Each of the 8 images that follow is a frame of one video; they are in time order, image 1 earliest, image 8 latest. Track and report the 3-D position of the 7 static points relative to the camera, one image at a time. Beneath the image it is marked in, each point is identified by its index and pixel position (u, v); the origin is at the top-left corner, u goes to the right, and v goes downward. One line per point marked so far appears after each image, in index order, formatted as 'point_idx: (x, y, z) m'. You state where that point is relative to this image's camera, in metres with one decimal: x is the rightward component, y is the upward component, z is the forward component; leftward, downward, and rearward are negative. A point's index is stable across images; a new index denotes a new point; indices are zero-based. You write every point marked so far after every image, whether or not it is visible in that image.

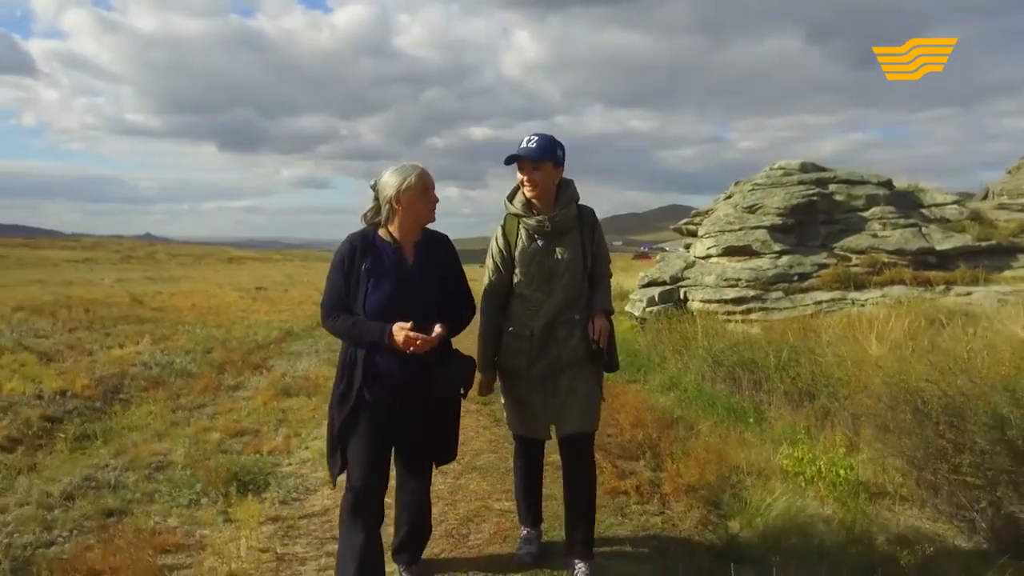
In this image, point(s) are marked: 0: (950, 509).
0: (+3.0, -1.5, +5.0) m
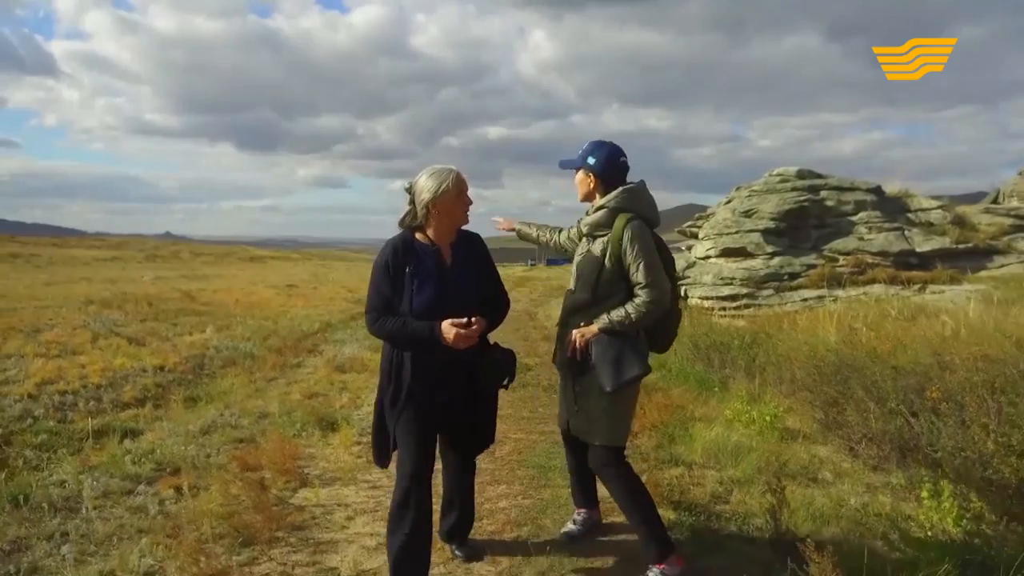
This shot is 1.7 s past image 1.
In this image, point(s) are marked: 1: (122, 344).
0: (+3.1, -1.4, +7.0) m
1: (-6.9, -1.0, +13.3) m
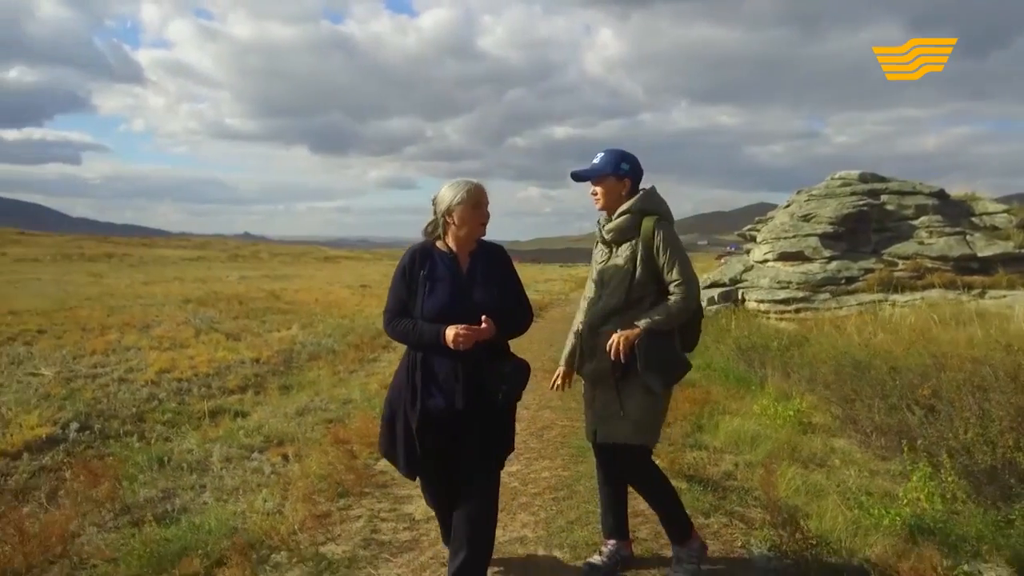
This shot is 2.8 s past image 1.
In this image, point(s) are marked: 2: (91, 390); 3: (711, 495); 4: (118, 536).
0: (+3.6, -1.5, +7.9) m
1: (-5.8, -1.0, +15.0) m
2: (-5.7, -1.4, +10.3) m
3: (+1.6, -1.6, +5.9) m
4: (-2.7, -1.7, +5.2) m
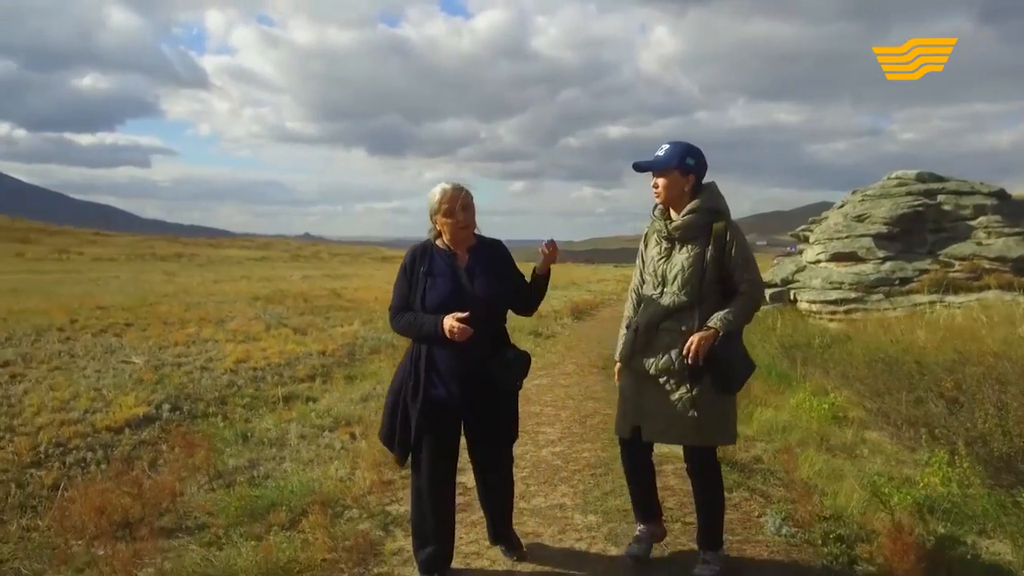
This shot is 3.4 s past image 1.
0: (+4.1, -1.5, +8.3) m
1: (-4.8, -1.0, +16.1) m
2: (-5.0, -1.3, +11.3) m
3: (+1.9, -1.6, +6.5) m
4: (-2.4, -1.7, +6.0) m
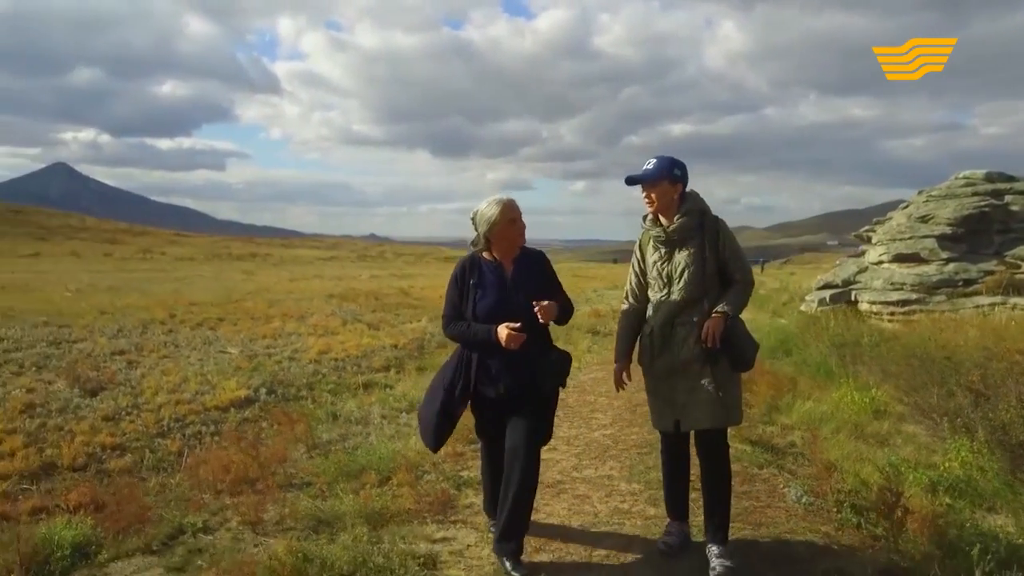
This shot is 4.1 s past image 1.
0: (+4.8, -1.5, +8.8) m
1: (-3.4, -0.9, +17.3) m
2: (-4.1, -1.3, +12.6) m
3: (+2.5, -1.6, +7.2) m
4: (-1.9, -1.6, +7.1) m
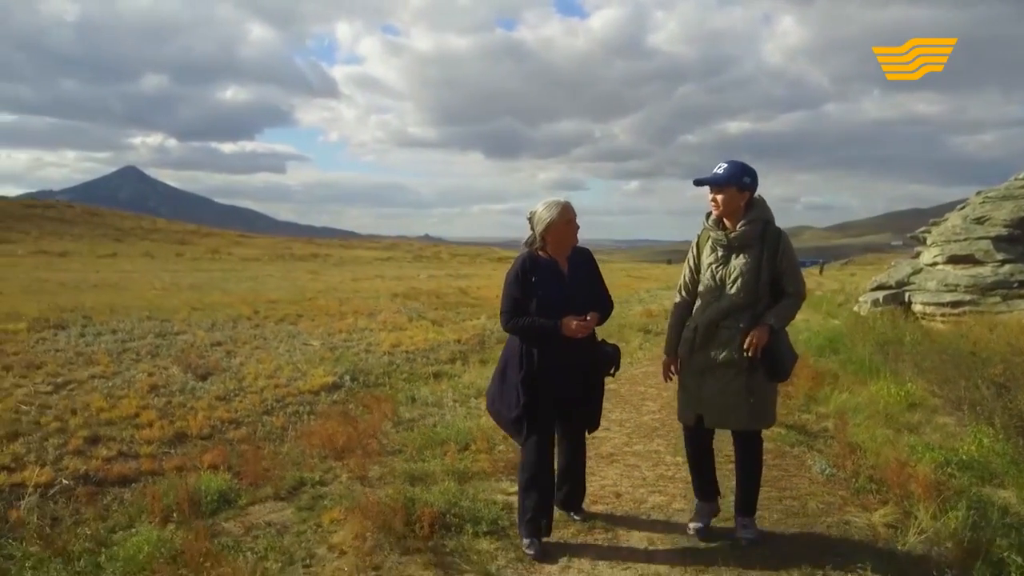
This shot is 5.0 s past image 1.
0: (+5.5, -1.5, +9.5) m
1: (-2.1, -0.9, +18.6) m
2: (-3.0, -1.3, +13.9) m
3: (+3.1, -1.6, +8.1) m
4: (-1.2, -1.6, +8.3) m
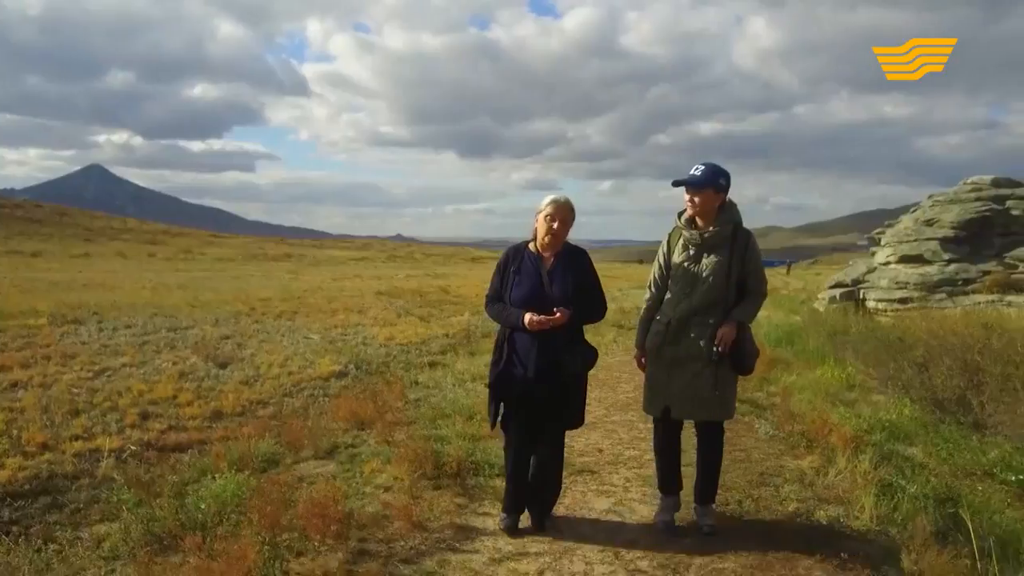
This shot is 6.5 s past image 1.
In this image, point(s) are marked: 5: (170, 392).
0: (+5.4, -1.5, +11.0) m
1: (-2.5, -0.9, +19.8) m
2: (-3.3, -1.2, +15.2) m
3: (+3.1, -1.5, +9.5) m
4: (-1.3, -1.6, +9.6) m
5: (-4.7, -1.4, +10.2) m
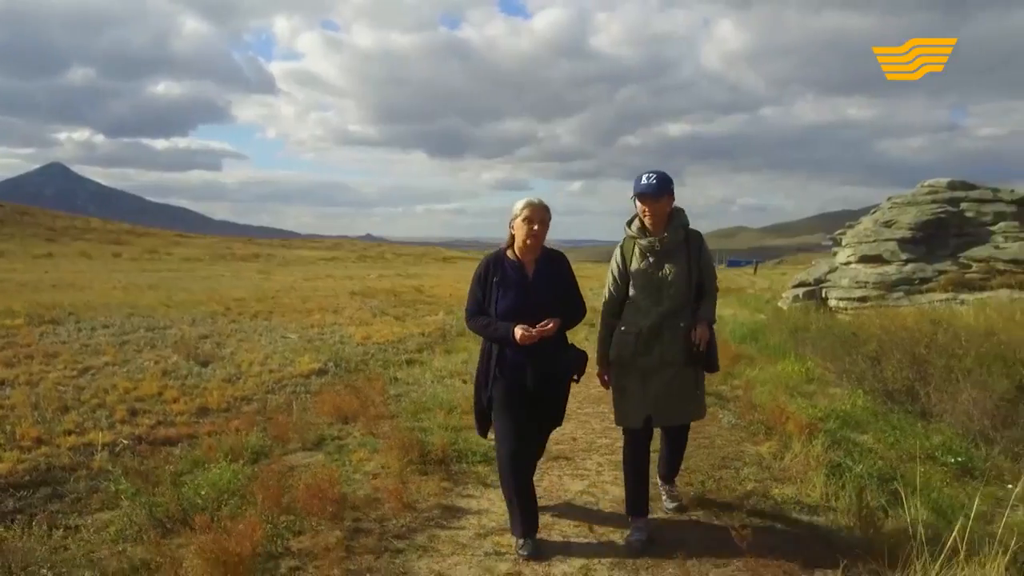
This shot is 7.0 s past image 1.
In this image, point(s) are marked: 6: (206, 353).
0: (+5.0, -1.4, +11.7) m
1: (-3.2, -0.9, +20.2) m
2: (-3.8, -1.2, +15.5) m
3: (+2.8, -1.5, +10.0) m
4: (-1.6, -1.5, +10.0) m
5: (-5.0, -1.4, +10.4) m
6: (-5.5, -1.2, +13.4) m
